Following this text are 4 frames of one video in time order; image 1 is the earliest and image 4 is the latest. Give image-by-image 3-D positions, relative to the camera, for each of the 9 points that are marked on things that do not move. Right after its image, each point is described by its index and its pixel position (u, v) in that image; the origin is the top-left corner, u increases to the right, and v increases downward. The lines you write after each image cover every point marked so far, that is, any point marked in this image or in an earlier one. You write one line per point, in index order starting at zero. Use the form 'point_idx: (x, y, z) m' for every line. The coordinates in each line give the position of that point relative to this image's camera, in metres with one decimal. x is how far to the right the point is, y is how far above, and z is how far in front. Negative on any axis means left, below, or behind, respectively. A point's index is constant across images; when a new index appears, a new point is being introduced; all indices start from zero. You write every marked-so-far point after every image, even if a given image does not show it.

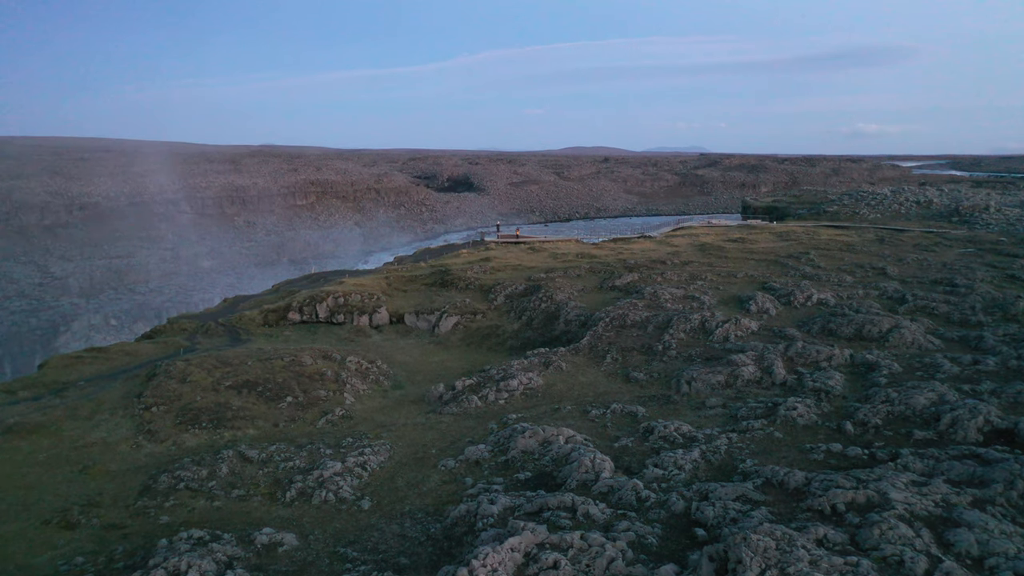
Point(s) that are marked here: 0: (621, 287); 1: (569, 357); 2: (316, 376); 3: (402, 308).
0: (+2.0, 0.0, +14.7) m
1: (+0.8, -1.0, +11.4) m
2: (-2.6, -1.1, +10.7) m
3: (-2.0, -0.4, +15.0) m
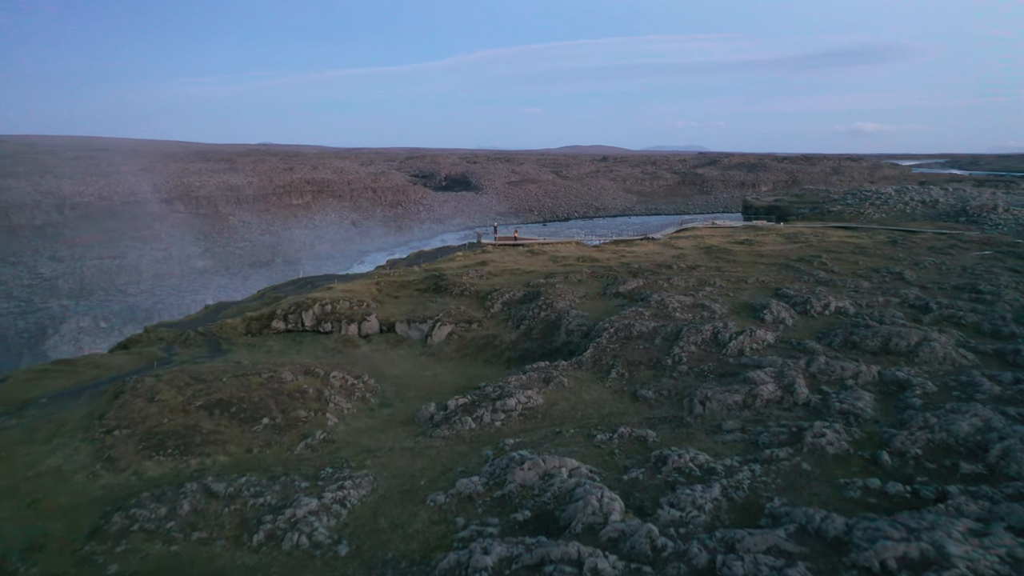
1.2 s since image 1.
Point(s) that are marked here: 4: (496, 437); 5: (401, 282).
0: (+1.9, -0.1, +13.9) m
1: (+0.8, -1.1, +10.6) m
2: (-2.6, -1.3, +9.8) m
3: (-2.1, -0.5, +14.2) m
4: (-0.2, -1.6, +8.7) m
5: (-2.2, +0.1, +15.9) m
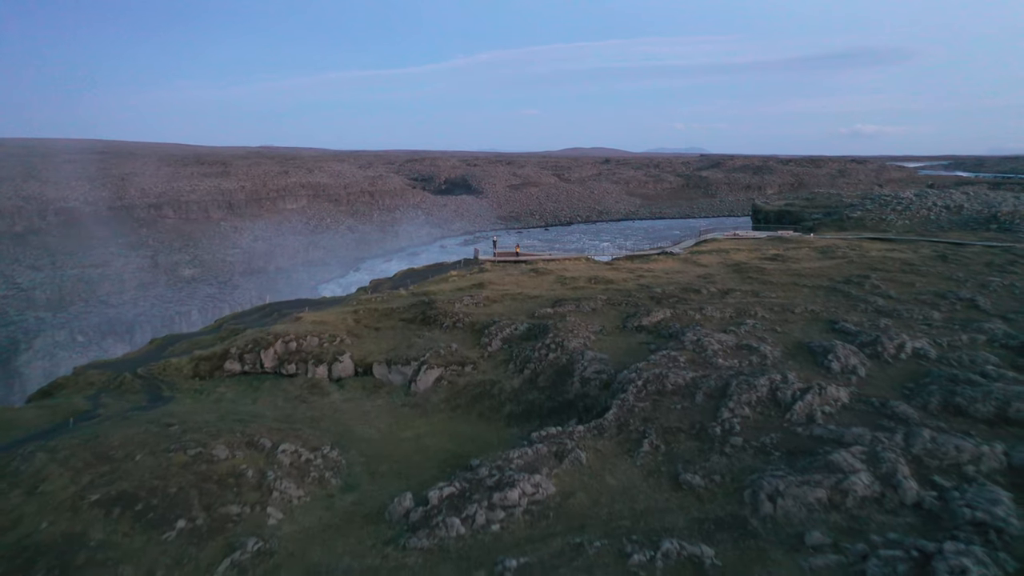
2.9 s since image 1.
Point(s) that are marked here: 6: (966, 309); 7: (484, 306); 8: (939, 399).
0: (+2.0, -0.6, +11.5) m
1: (+0.8, -1.6, +8.2) m
2: (-2.6, -1.7, +7.4) m
3: (-2.0, -1.0, +11.8) m
4: (-0.2, -2.1, +6.3) m
5: (-2.1, -0.4, +13.6) m
6: (+7.1, -0.3, +12.6) m
7: (-0.5, -0.3, +13.5) m
8: (+4.3, -1.1, +8.2) m
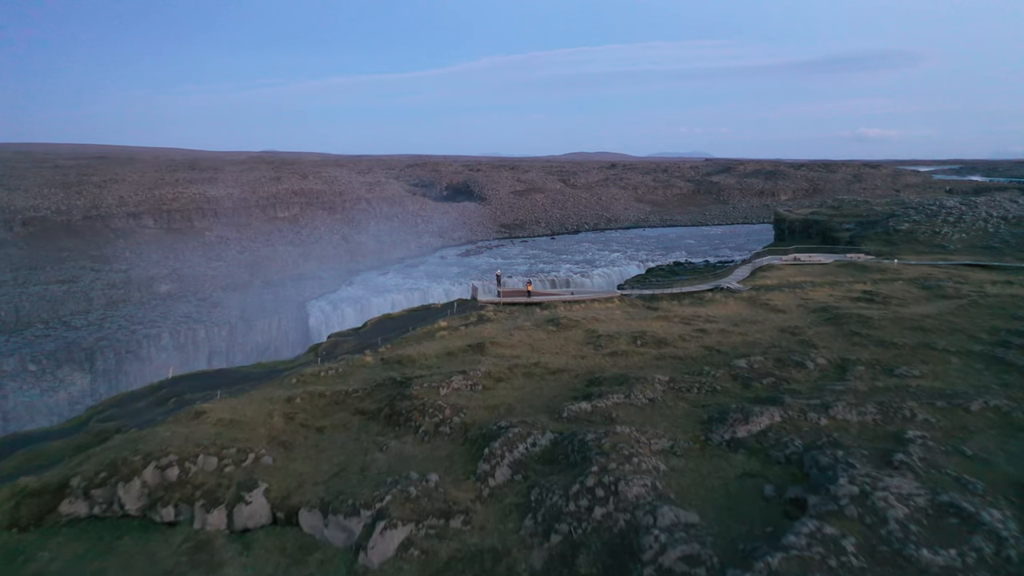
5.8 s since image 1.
0: (+2.1, -1.4, +7.0) m
1: (+0.9, -2.4, +3.7) m
2: (-2.5, -2.5, +3.0) m
3: (-1.9, -1.8, +7.3) m
4: (0.0, -2.8, +1.8) m
5: (-2.0, -1.2, +9.1) m
6: (+7.2, -1.1, +8.1) m
7: (-0.3, -1.1, +9.1) m
8: (+4.4, -1.9, +3.7) m
